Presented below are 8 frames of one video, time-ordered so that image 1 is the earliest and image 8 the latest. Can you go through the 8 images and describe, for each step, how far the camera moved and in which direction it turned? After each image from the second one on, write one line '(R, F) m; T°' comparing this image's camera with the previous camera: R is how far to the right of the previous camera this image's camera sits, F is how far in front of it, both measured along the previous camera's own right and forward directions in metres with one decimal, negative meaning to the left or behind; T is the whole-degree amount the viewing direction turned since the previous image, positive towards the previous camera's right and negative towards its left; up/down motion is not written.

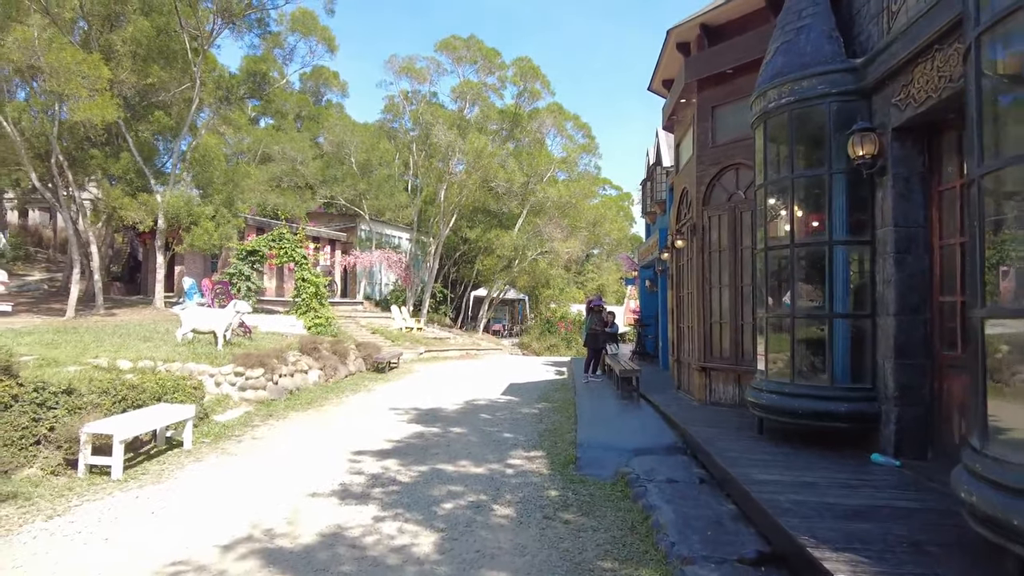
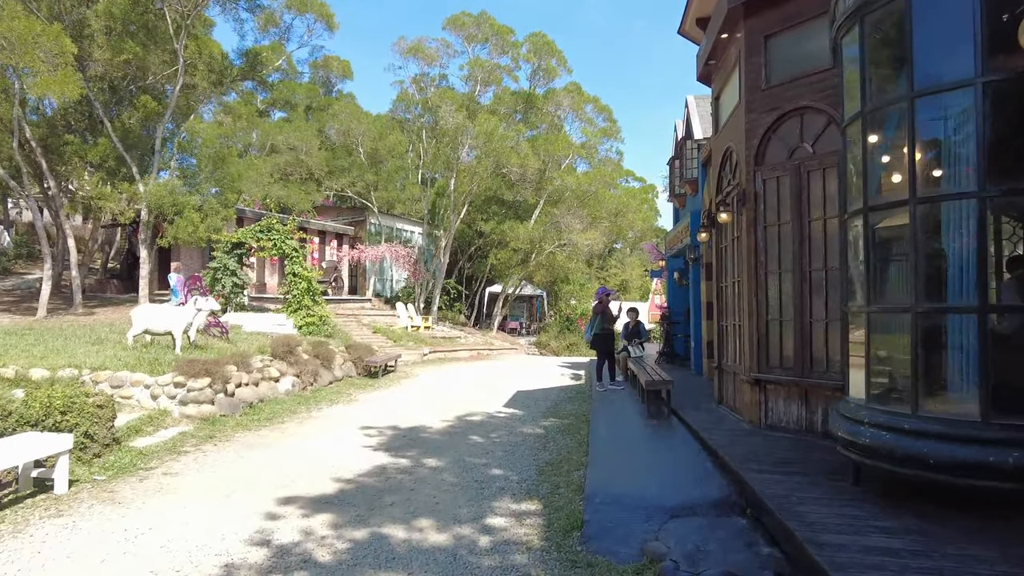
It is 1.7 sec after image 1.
(+0.3, +2.0) m; -2°
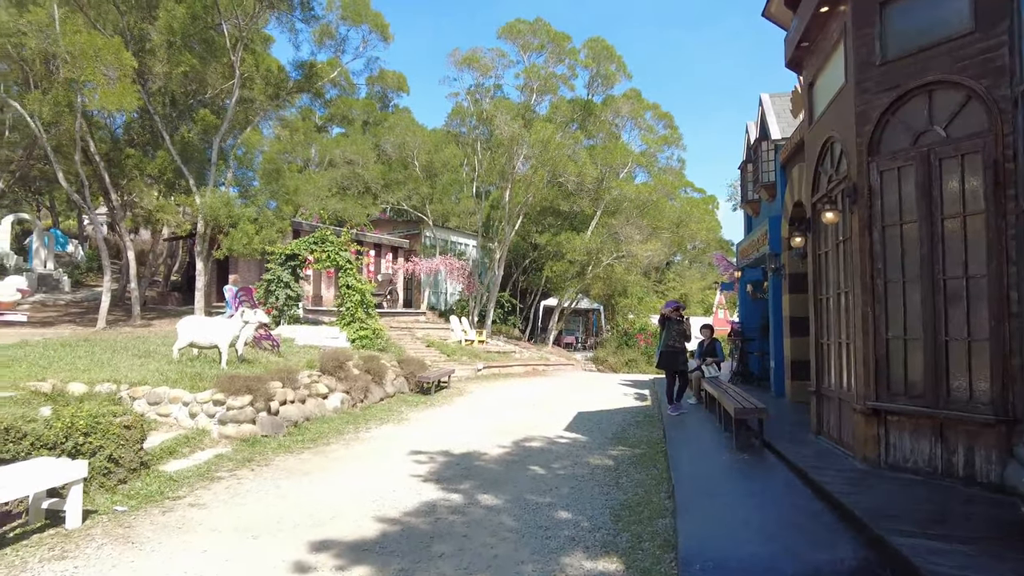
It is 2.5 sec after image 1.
(-0.1, +0.8) m; -5°
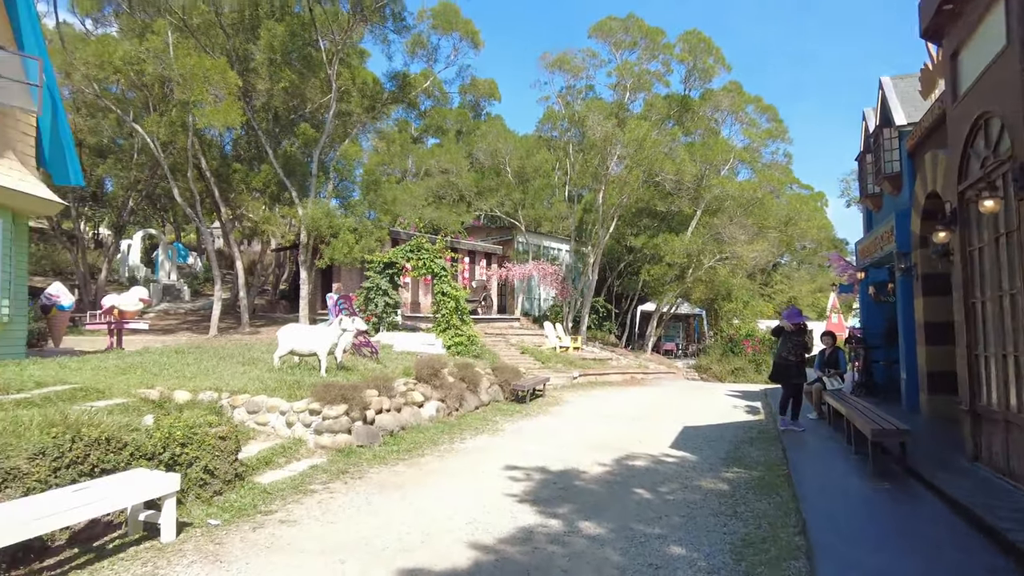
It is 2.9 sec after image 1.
(-0.1, +0.4) m; -8°
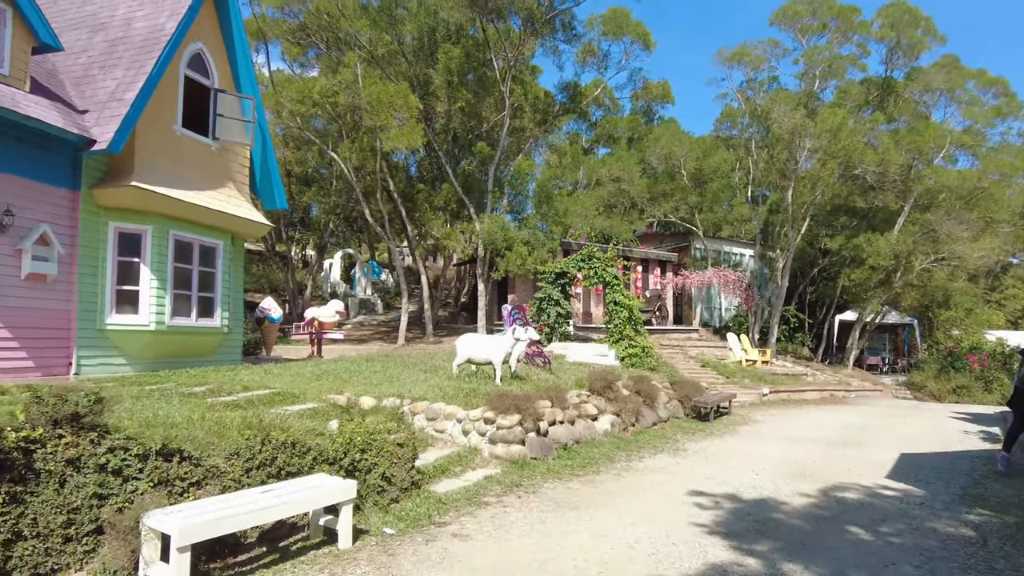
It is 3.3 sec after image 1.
(-0.1, +0.4) m; -15°
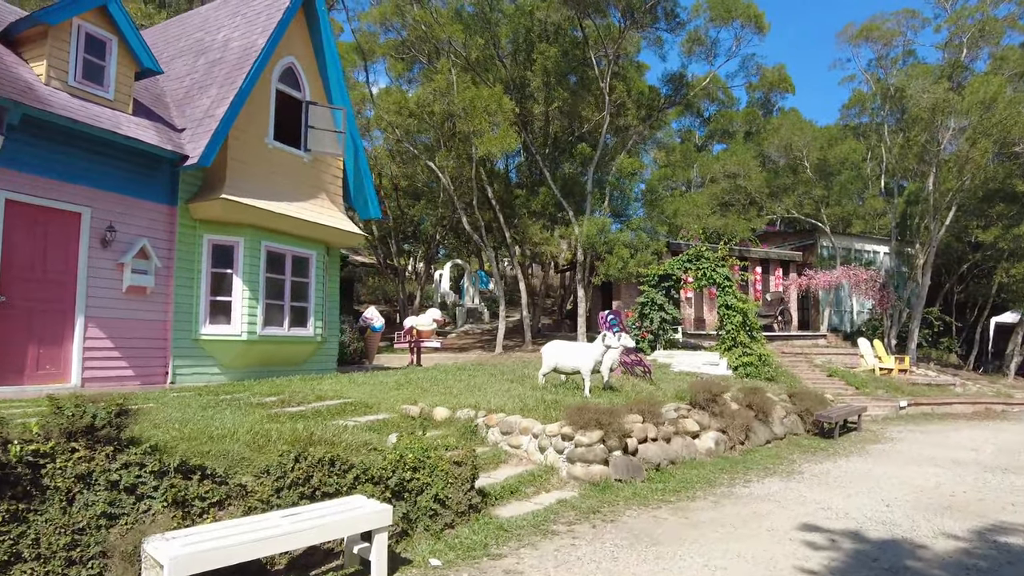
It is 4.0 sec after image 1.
(+0.4, +0.7) m; -10°
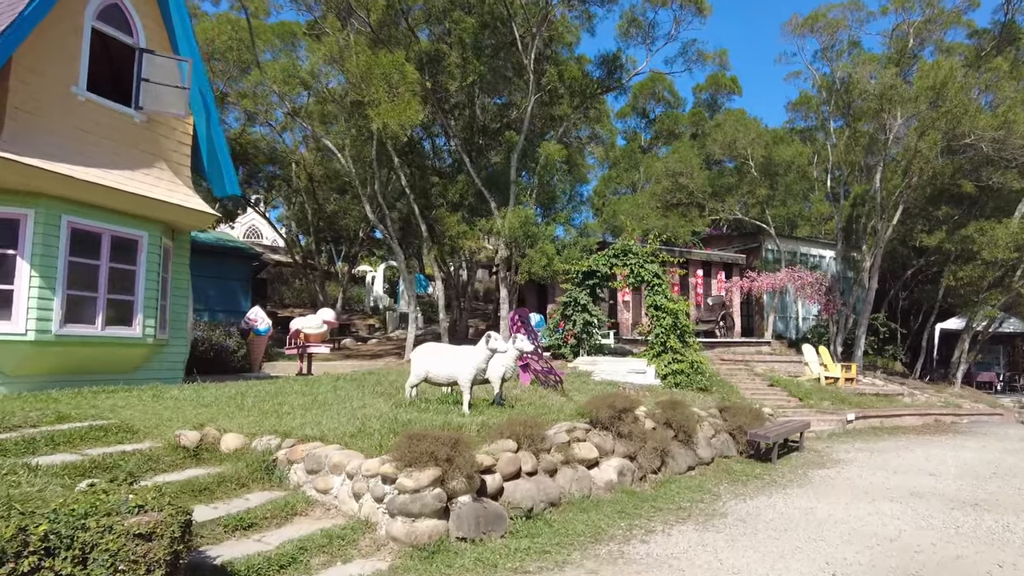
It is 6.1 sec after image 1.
(+1.1, +2.0) m; +4°
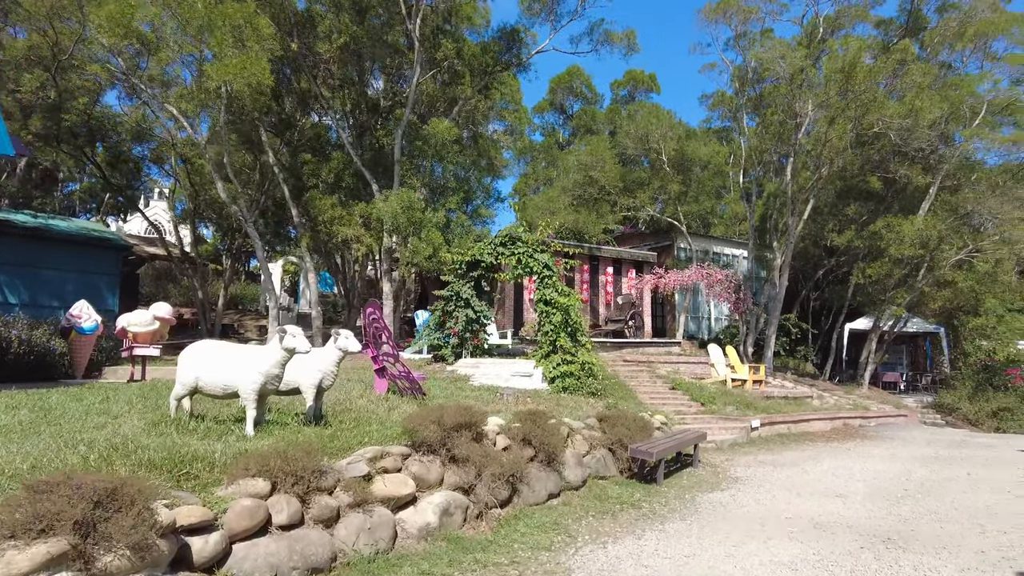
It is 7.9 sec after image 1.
(+1.1, +1.7) m; +6°
